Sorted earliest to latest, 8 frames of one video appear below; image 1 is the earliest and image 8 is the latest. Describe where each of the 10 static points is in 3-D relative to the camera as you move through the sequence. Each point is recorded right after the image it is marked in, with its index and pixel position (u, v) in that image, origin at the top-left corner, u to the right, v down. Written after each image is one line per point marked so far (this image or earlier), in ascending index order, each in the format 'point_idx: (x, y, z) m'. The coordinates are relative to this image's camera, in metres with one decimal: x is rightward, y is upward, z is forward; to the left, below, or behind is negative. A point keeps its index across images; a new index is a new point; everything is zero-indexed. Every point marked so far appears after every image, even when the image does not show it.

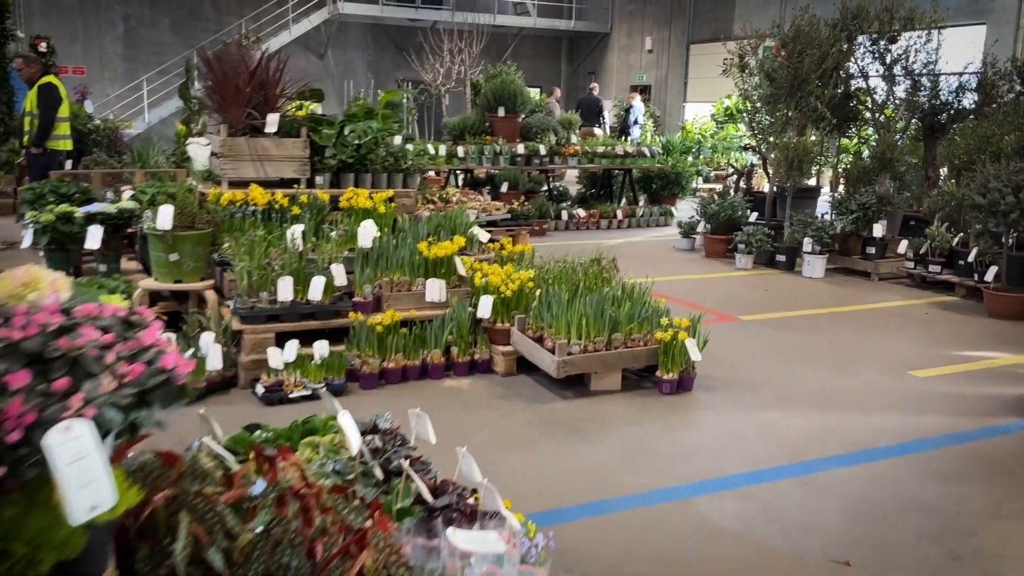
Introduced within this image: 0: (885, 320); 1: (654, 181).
0: (+2.7, -0.2, +6.2) m
1: (+1.9, +1.4, +11.4) m
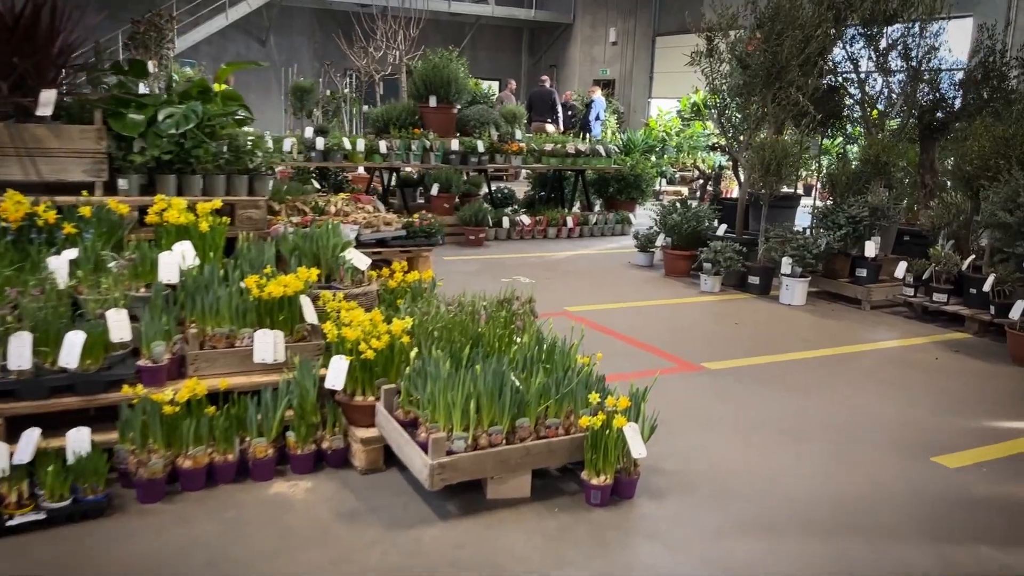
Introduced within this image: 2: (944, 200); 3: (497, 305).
0: (+2.1, -0.5, +4.9) m
1: (+1.2, +1.2, +10.1) m
2: (+3.1, +0.6, +6.2) m
3: (-0.1, -0.1, +3.5) m
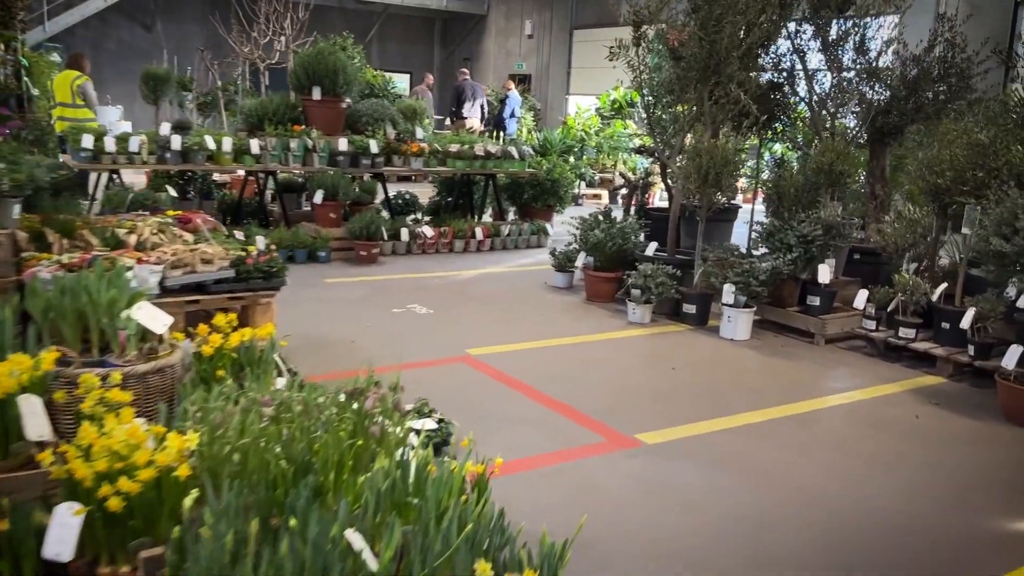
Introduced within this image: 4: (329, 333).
0: (+1.6, -0.7, +3.9) m
1: (+0.2, +1.1, +9.0) m
2: (+2.4, +0.5, +5.3) m
3: (-0.5, -0.3, +2.4) m
4: (-1.1, -0.3, +5.1) m
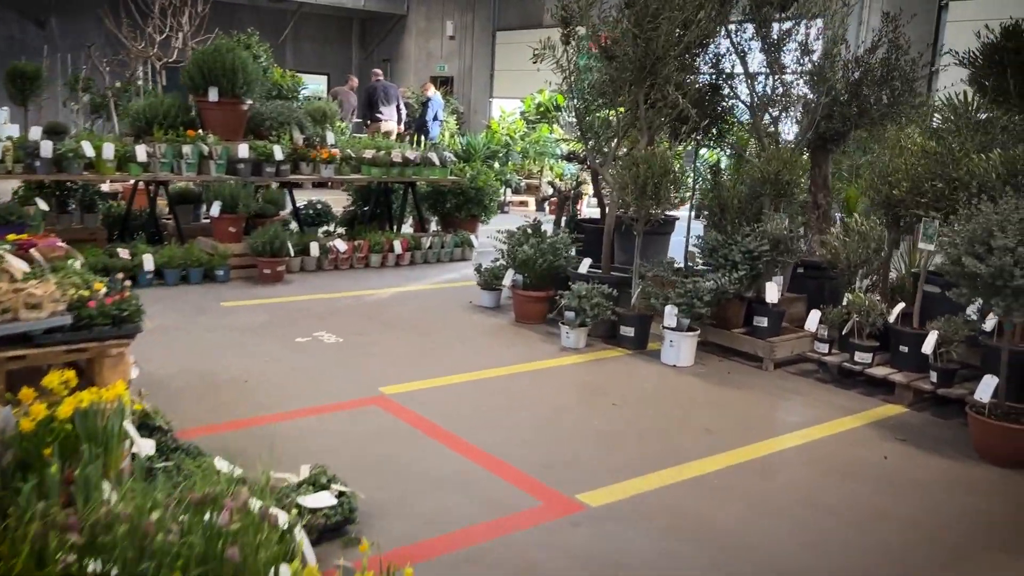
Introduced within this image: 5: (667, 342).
0: (+1.3, -0.8, +3.5) m
1: (-0.6, +0.9, +8.4) m
2: (+2.0, +0.3, +5.0) m
3: (-0.6, -0.4, +1.8) m
4: (-1.5, -0.4, +4.4) m
5: (+0.9, -0.3, +4.9) m
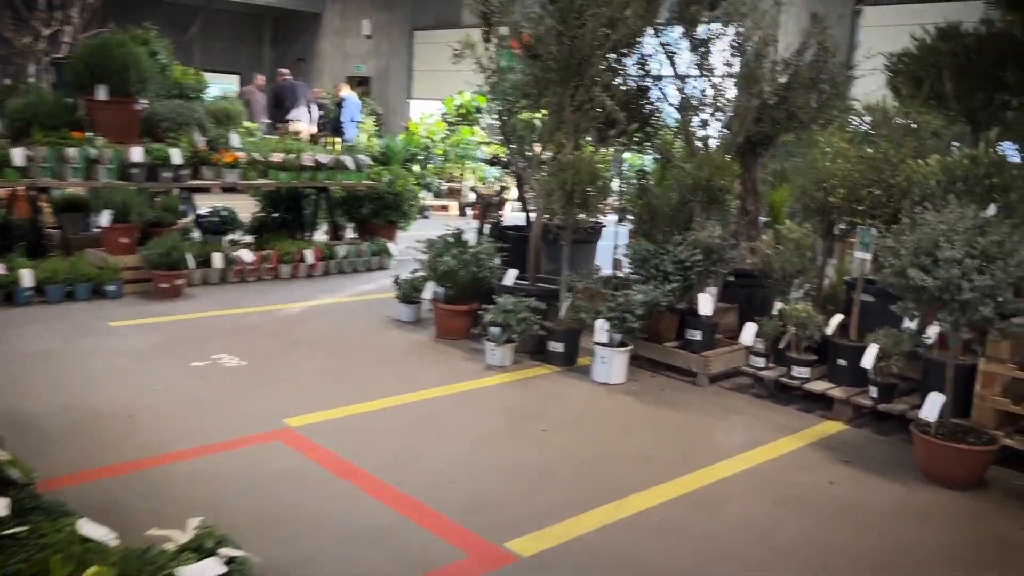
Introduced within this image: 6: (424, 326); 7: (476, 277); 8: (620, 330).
0: (+1.0, -0.8, +3.2) m
1: (-1.4, +0.8, +8.0) m
2: (+1.5, +0.3, +4.8) m
3: (-0.8, -0.5, +1.3) m
4: (-1.9, -0.5, +3.9) m
5: (+0.5, -0.4, +4.7) m
6: (-0.6, -0.3, +5.7) m
7: (-0.2, +0.1, +5.3) m
8: (+0.6, -0.2, +4.6) m
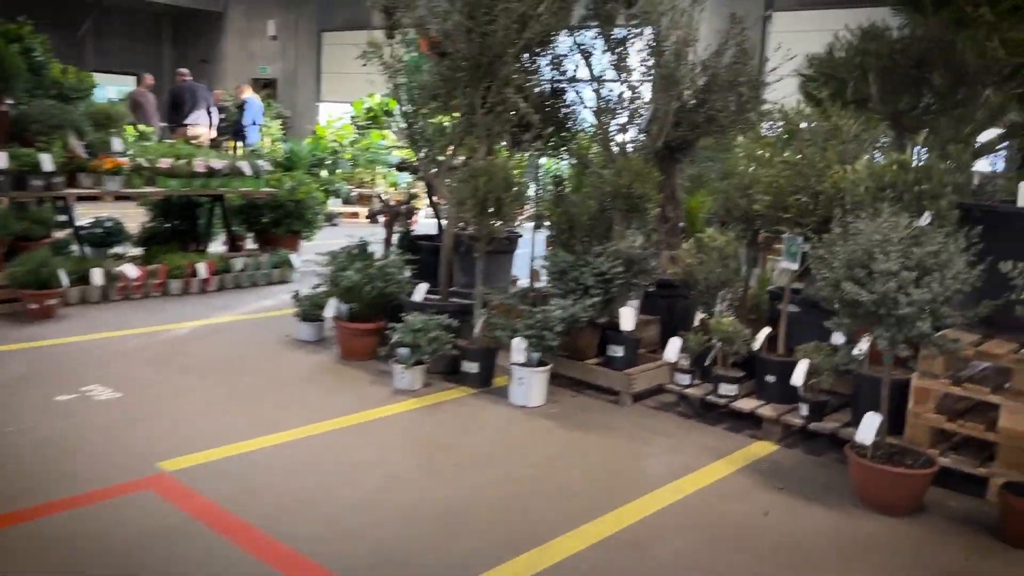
0: (+0.7, -0.9, +2.9) m
1: (-2.1, +0.7, +7.5) m
2: (+1.1, +0.2, +4.5) m
3: (-0.9, -0.6, +0.9) m
4: (-2.2, -0.6, +3.4) m
5: (0.0, -0.5, +4.3) m
6: (-1.1, -0.4, +5.3) m
7: (-0.7, 0.0, +4.9) m
8: (+0.1, -0.3, +4.3) m
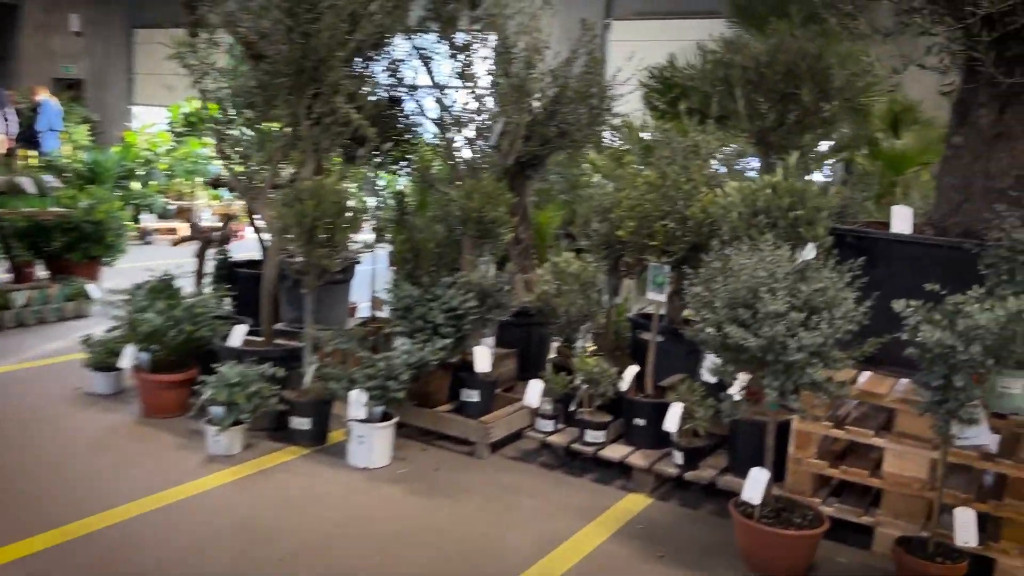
0: (+0.2, -1.1, +2.5) m
1: (-3.4, +0.4, +6.4) m
2: (+0.3, +0.1, +4.1) m
3: (-1.0, -0.8, +0.2) m
4: (-2.7, -0.9, +2.4) m
5: (-0.7, -0.6, +3.7) m
6: (-2.0, -0.6, +4.4) m
7: (-1.5, -0.2, +4.1) m
8: (-0.6, -0.5, +3.7) m
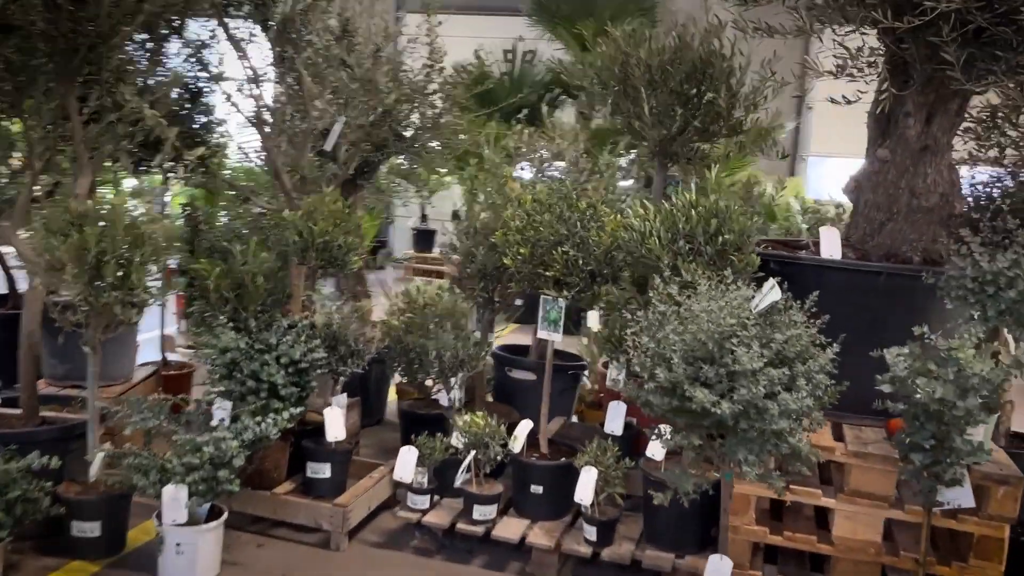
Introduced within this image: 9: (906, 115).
0: (+0.1, -1.2, +1.8) m
1: (-4.4, +0.1, +4.7) m
2: (-0.3, -0.1, +3.4) m
3: (-0.5, -1.0, -0.7) m
4: (-2.7, -1.1, +0.9) m
5: (-1.1, -0.8, +2.7) m
6: (-2.5, -0.8, +3.1) m
7: (-2.0, -0.4, +2.9) m
8: (-1.0, -0.7, +2.7) m
9: (+1.4, +0.6, +3.0) m
